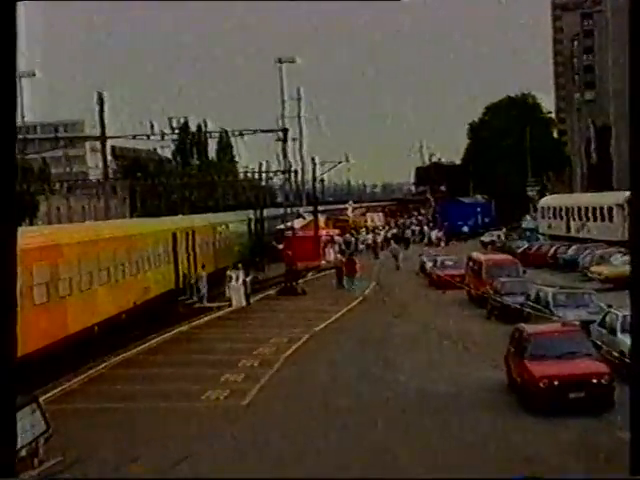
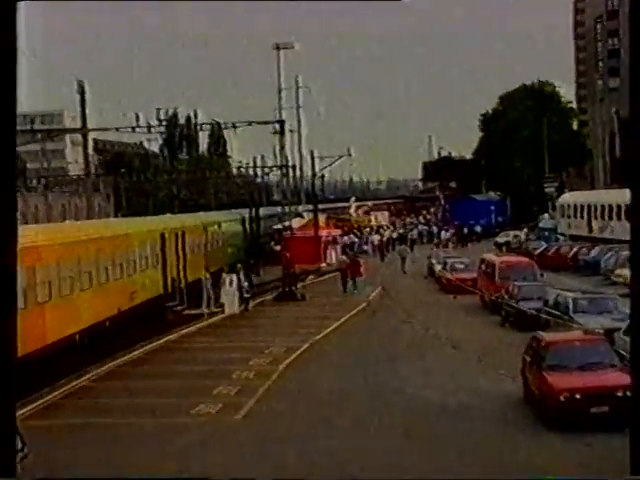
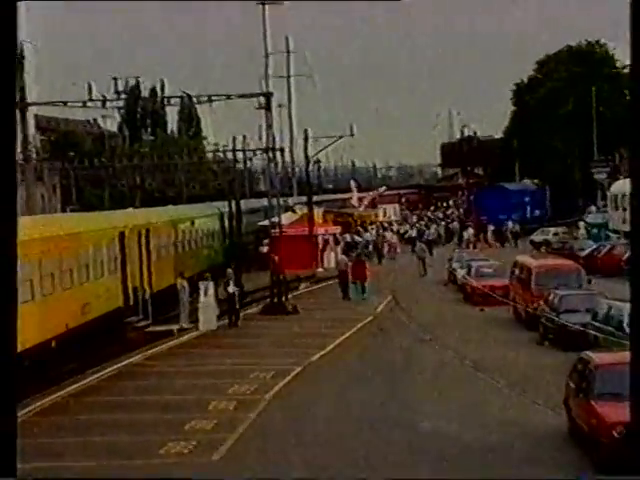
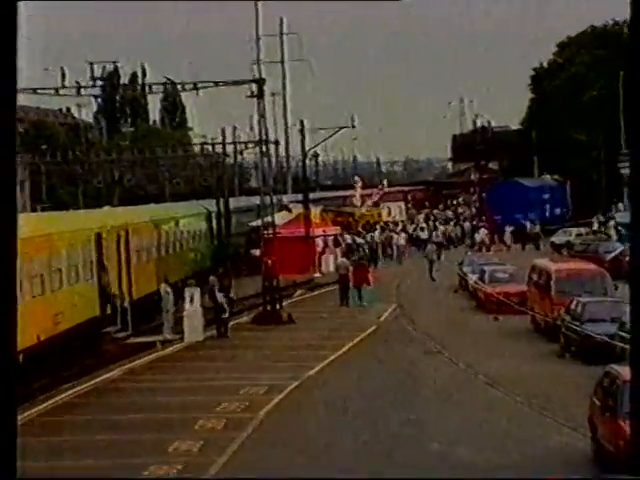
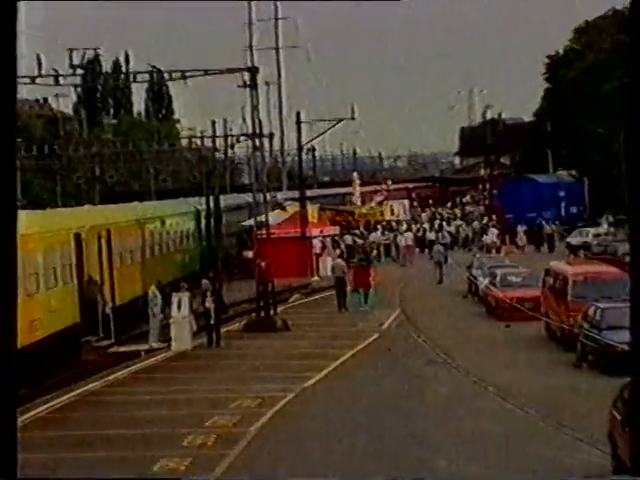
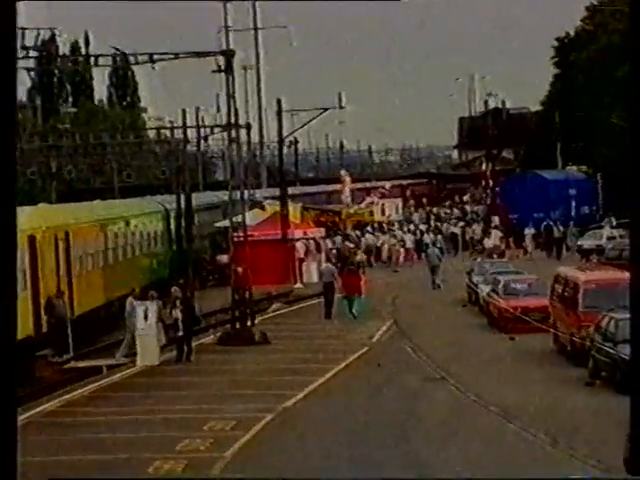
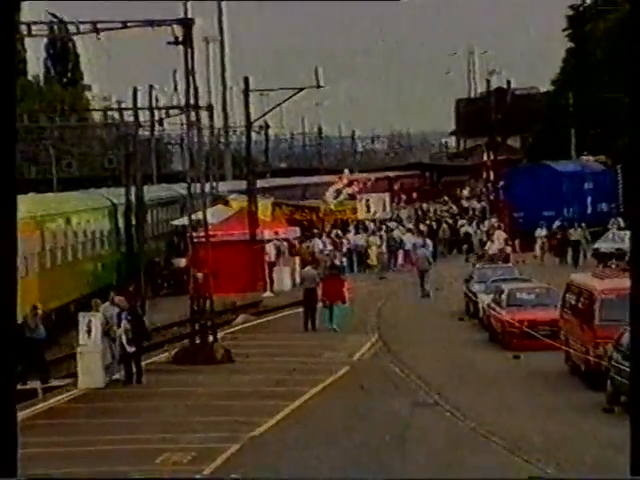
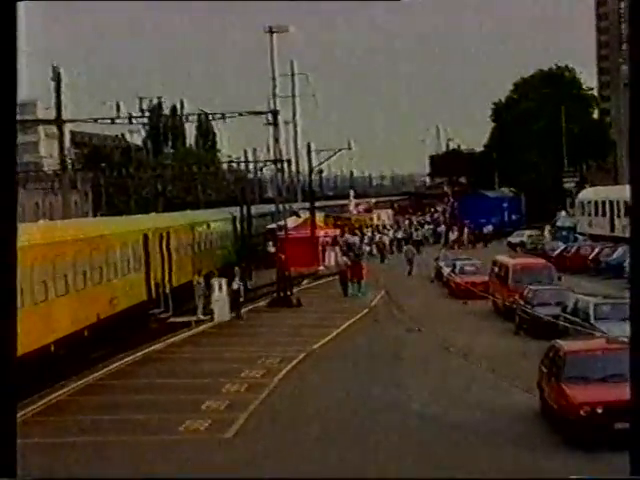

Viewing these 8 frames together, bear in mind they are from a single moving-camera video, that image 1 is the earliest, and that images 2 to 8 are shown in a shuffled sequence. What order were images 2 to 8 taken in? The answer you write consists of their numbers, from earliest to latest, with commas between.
2, 8, 3, 4, 5, 6, 7
